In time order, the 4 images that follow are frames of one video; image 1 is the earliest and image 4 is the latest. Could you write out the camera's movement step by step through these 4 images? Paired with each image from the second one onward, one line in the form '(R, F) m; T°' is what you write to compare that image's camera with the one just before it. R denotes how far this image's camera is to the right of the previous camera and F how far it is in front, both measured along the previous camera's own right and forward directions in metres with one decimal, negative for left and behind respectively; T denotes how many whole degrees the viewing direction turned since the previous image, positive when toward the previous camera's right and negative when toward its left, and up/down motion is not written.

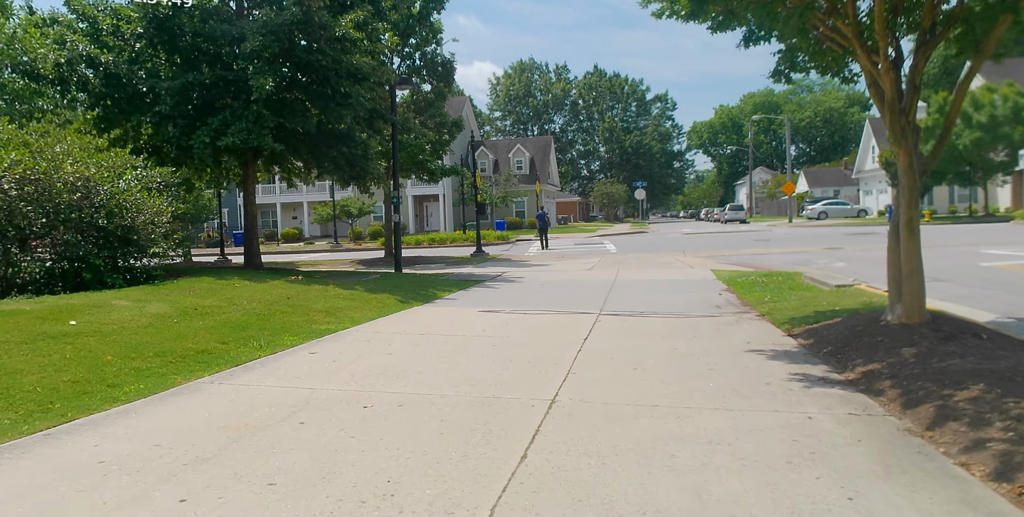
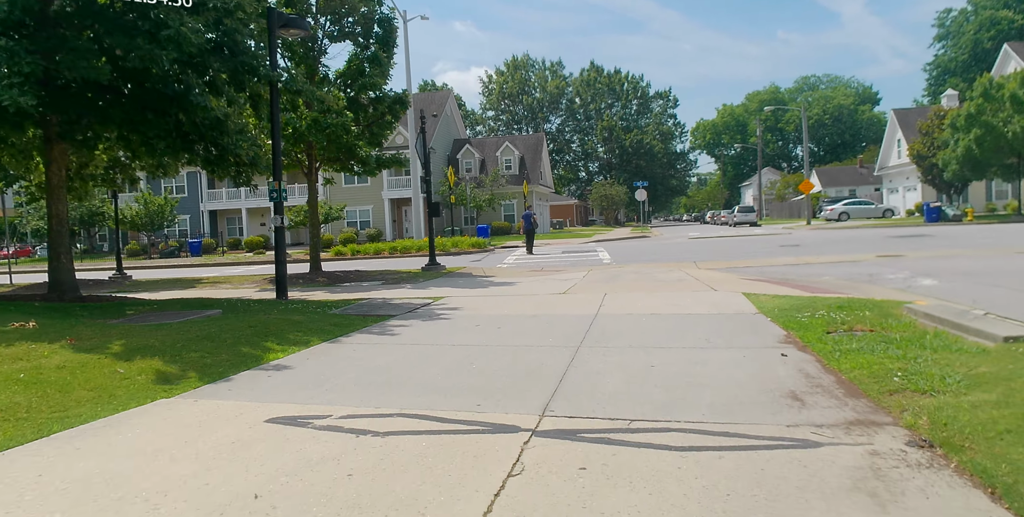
(+1.4, +6.1) m; 0°
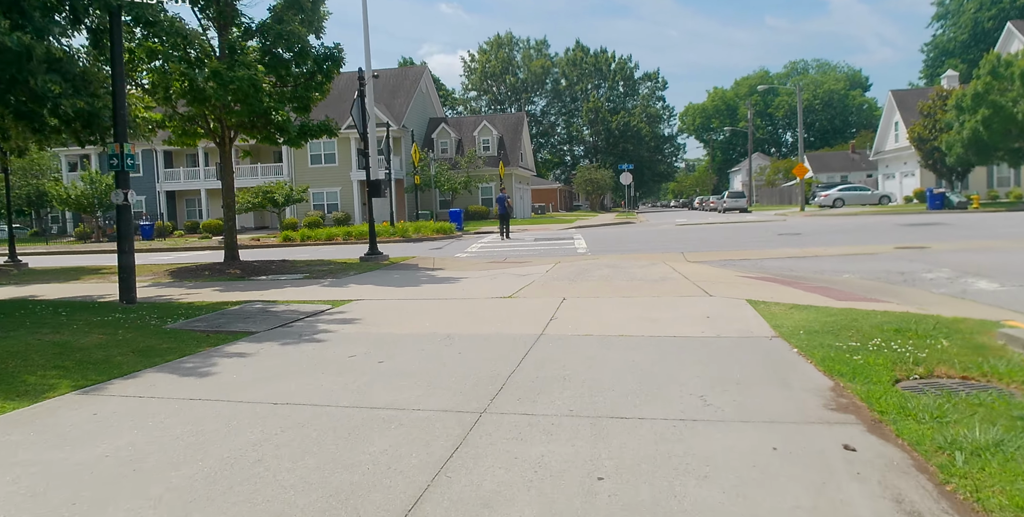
(+0.9, +3.3) m; +1°
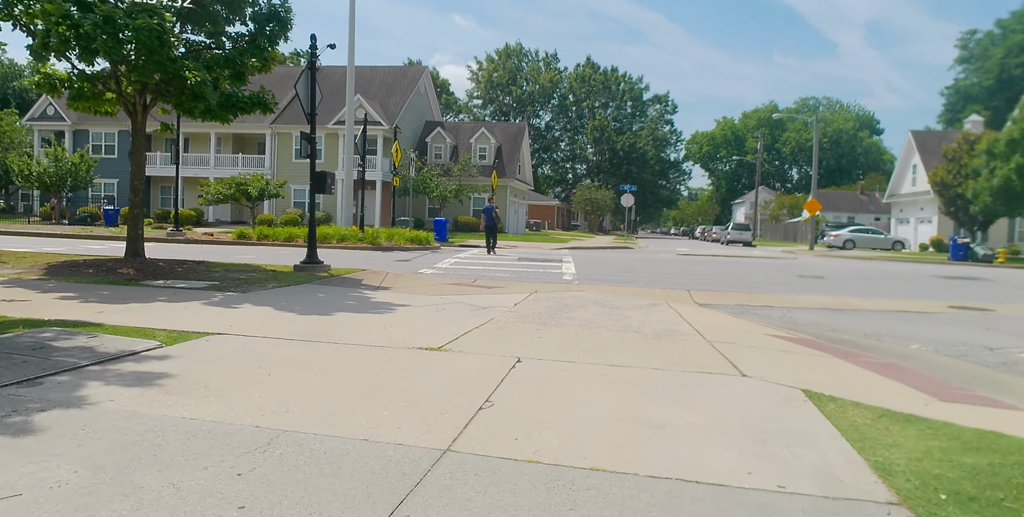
(+0.6, +3.3) m; 0°
